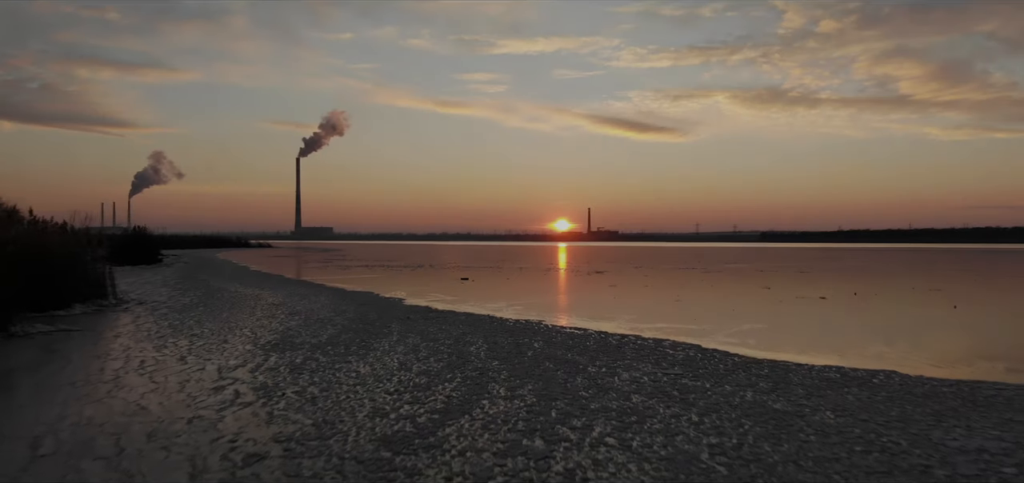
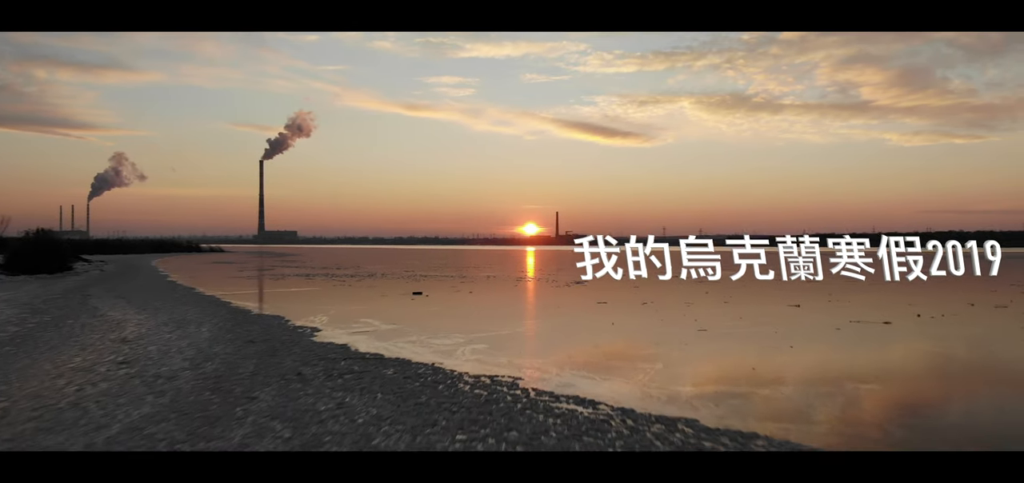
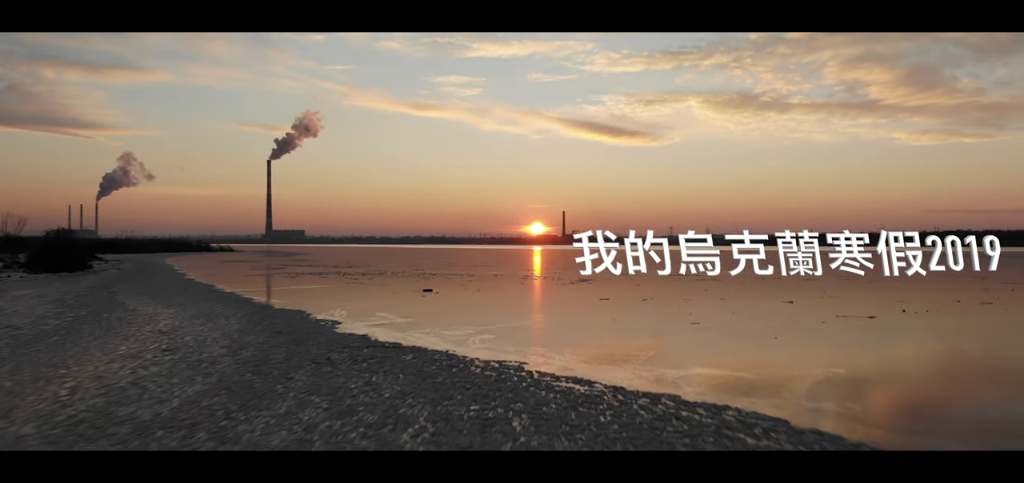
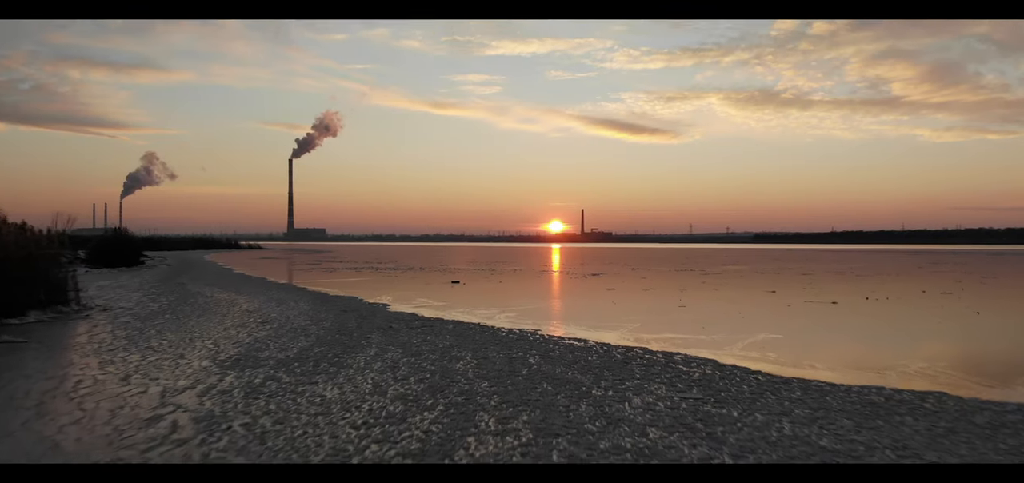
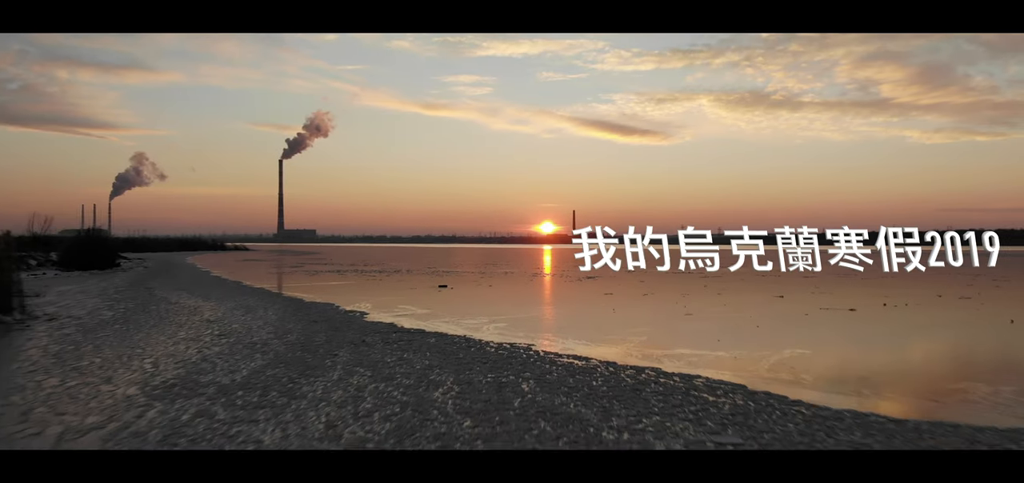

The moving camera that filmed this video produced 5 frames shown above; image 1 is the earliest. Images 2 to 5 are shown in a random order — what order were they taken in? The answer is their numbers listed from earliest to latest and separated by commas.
4, 5, 3, 2
